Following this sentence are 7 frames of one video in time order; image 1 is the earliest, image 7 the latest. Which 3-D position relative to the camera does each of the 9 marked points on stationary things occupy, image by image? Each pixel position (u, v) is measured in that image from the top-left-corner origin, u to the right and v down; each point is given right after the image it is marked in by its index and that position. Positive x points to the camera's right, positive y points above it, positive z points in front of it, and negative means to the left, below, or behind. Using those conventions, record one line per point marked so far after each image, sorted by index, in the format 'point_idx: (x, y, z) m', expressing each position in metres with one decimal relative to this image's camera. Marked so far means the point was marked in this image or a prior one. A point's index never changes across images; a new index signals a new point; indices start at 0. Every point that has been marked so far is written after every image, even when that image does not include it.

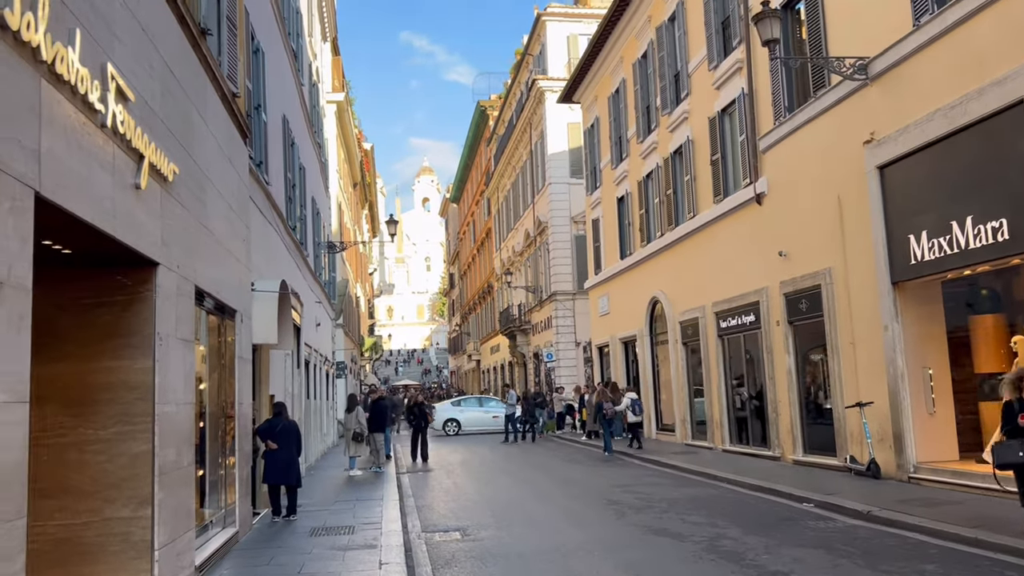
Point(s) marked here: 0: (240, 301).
0: (-3.2, -0.2, +10.3) m
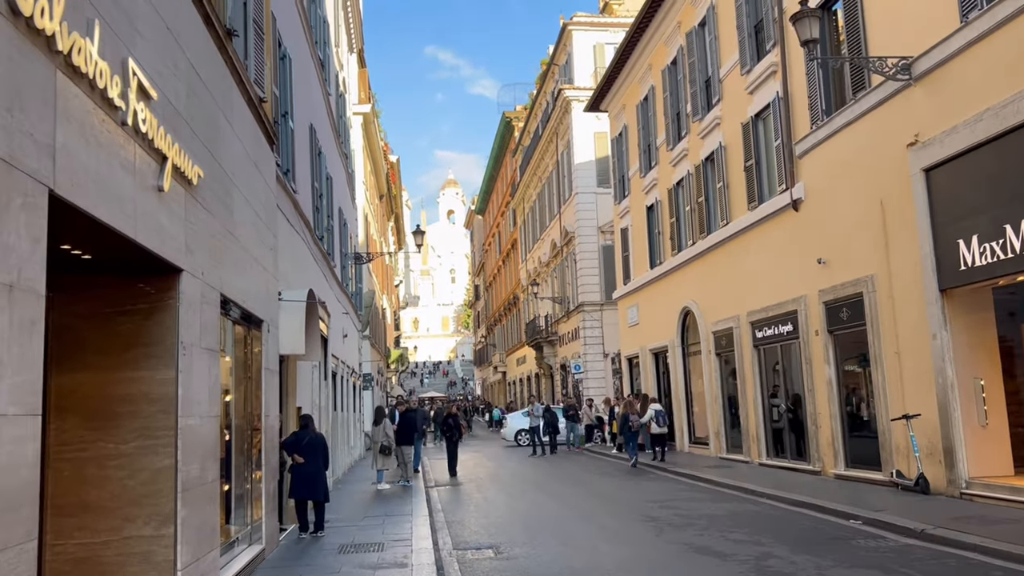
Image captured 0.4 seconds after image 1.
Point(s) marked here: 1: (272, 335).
0: (-2.8, -0.3, +10.1) m
1: (-2.8, -0.6, +10.3) m
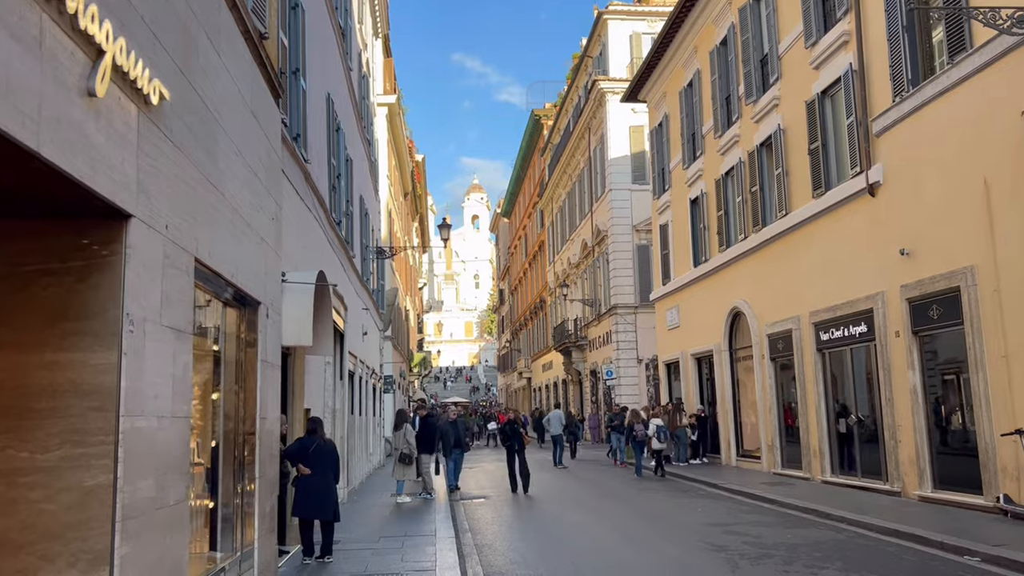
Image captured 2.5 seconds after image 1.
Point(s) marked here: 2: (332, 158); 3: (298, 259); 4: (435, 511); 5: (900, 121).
0: (-2.4, 0.0, +8.4) m
1: (-2.4, -0.3, +8.7) m
2: (-3.0, +2.1, +14.4) m
3: (-2.5, +0.3, +10.1) m
4: (-1.2, -3.4, +13.2) m
5: (+6.1, +2.6, +13.6) m
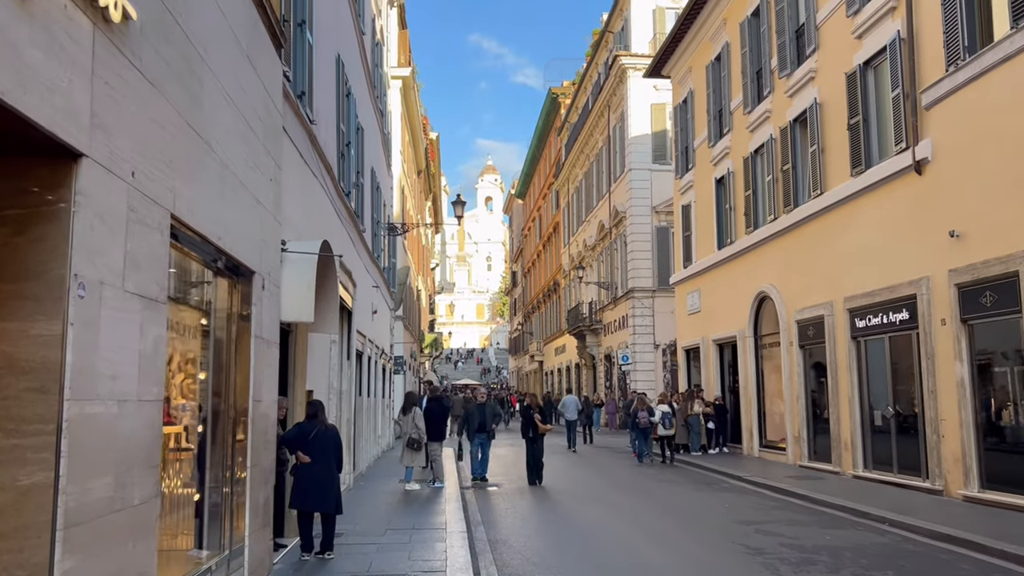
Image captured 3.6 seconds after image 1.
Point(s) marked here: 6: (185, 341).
0: (-2.2, +0.2, +7.6) m
1: (-2.2, -0.1, +7.8) m
2: (-2.6, +2.5, +13.6) m
3: (-2.3, +0.6, +9.3) m
4: (-1.0, -3.0, +12.4) m
5: (+6.4, +2.8, +12.6) m
6: (-2.2, -0.4, +6.1) m
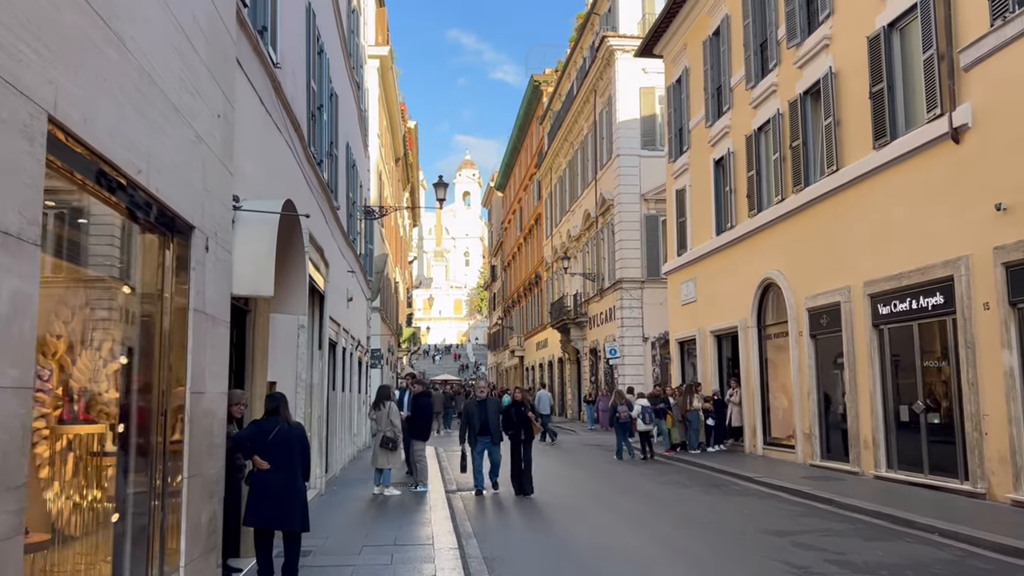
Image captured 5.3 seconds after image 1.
0: (-2.1, +0.5, +6.0) m
1: (-2.1, +0.2, +6.3) m
2: (-2.7, +2.8, +12.0) m
3: (-2.3, +0.9, +7.8) m
4: (-1.0, -2.8, +10.9) m
5: (+6.3, +3.1, +11.3) m
6: (-2.1, -0.1, +4.5) m
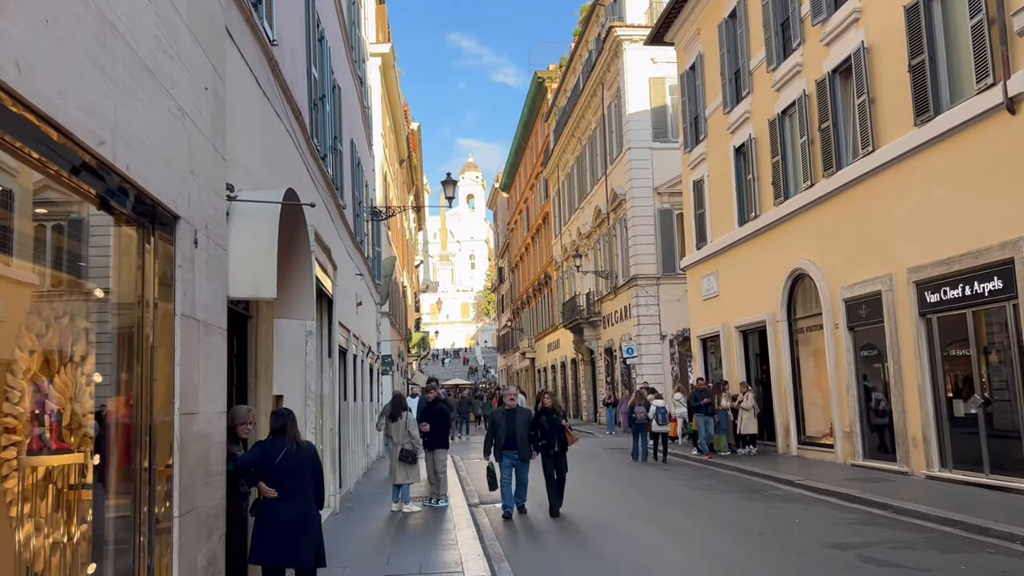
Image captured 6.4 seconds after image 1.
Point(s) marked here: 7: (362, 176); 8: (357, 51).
0: (-1.9, +0.5, +5.2) m
1: (-1.9, +0.2, +5.4) m
2: (-2.5, +2.8, +11.1) m
3: (-2.0, +0.9, +6.9) m
4: (-0.7, -2.8, +10.0) m
5: (+6.5, +3.3, +10.3) m
6: (-1.9, -0.1, +3.6) m
7: (-3.4, +2.6, +19.8) m
8: (-3.4, +5.2, +18.9) m
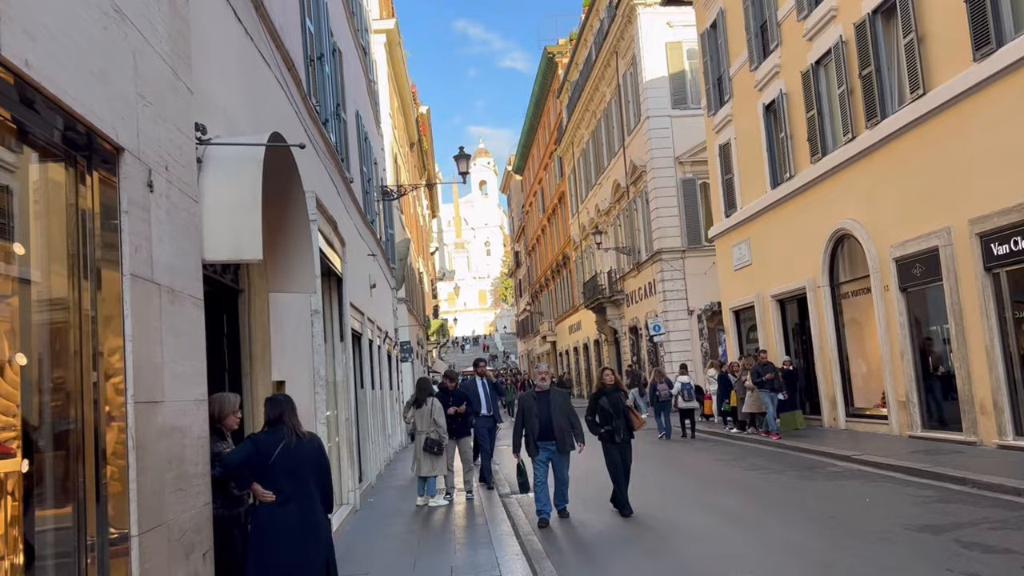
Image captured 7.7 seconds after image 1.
0: (-1.7, +0.7, +4.1) m
1: (-1.7, +0.4, +4.4) m
2: (-2.3, +3.0, +10.0) m
3: (-1.8, +1.1, +5.8) m
4: (-0.3, -2.4, +9.0) m
5: (+6.6, +3.9, +9.1) m
6: (-1.7, 0.0, +2.6) m
7: (-3.0, +2.9, +18.7) m
8: (-3.2, +5.5, +17.8) m
